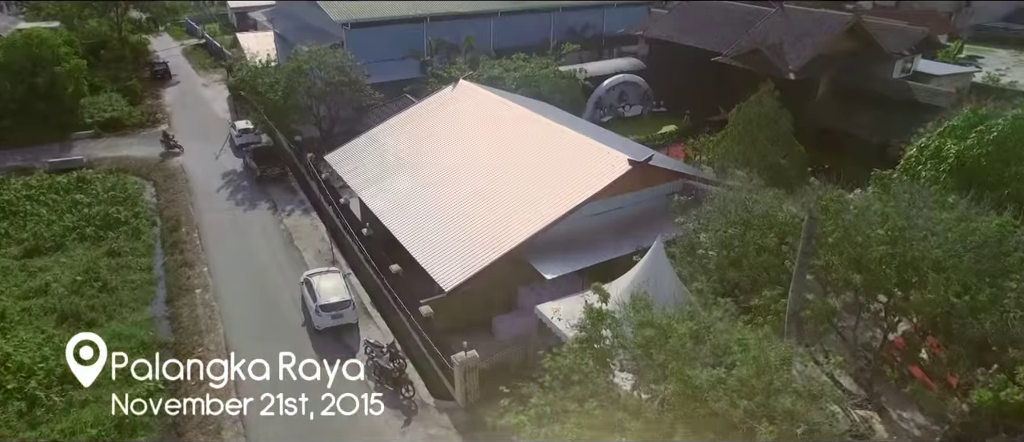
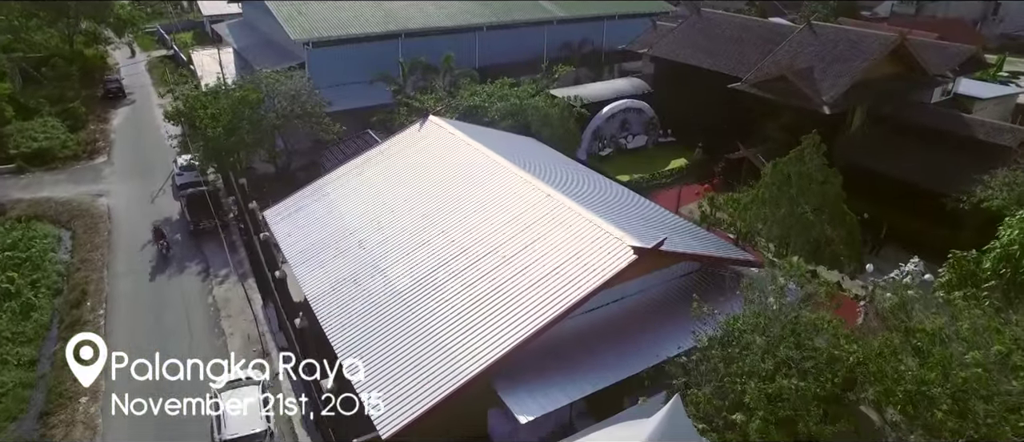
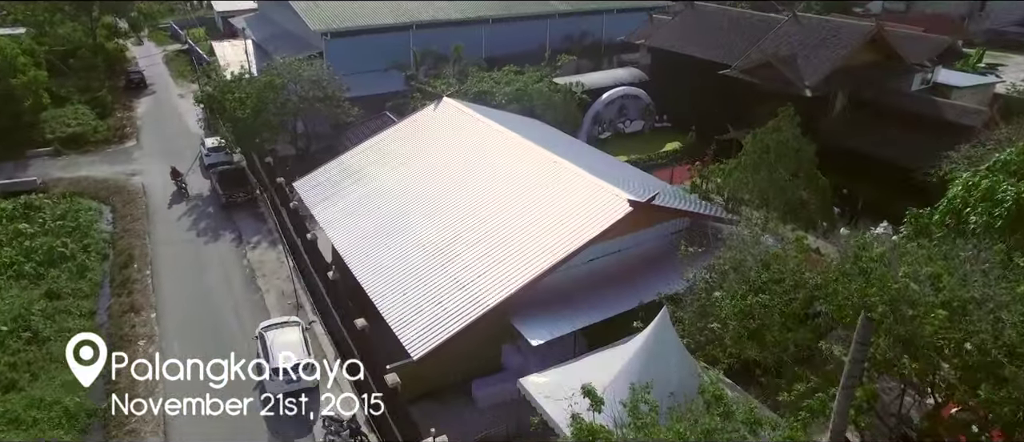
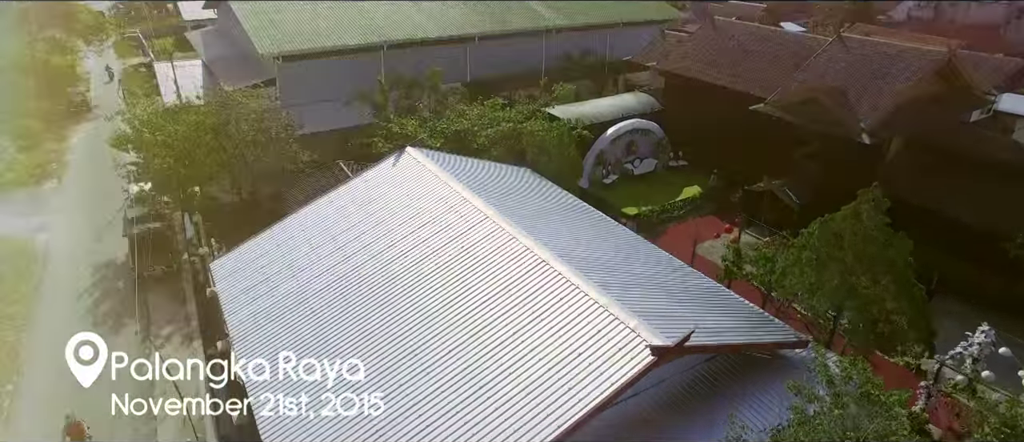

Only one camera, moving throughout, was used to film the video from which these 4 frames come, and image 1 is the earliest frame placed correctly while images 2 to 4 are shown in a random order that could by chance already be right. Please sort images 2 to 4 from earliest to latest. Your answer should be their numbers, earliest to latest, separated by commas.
3, 2, 4
